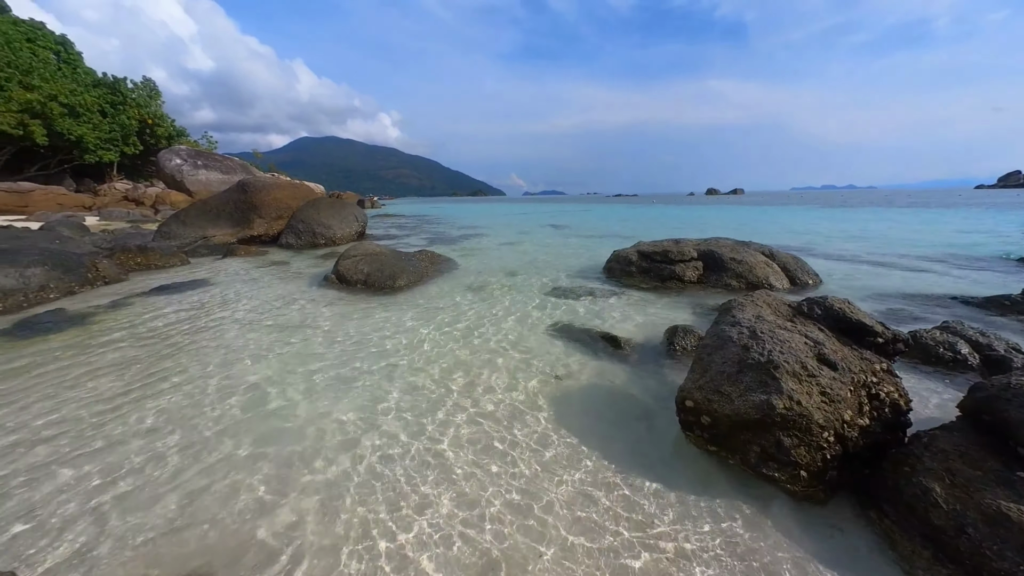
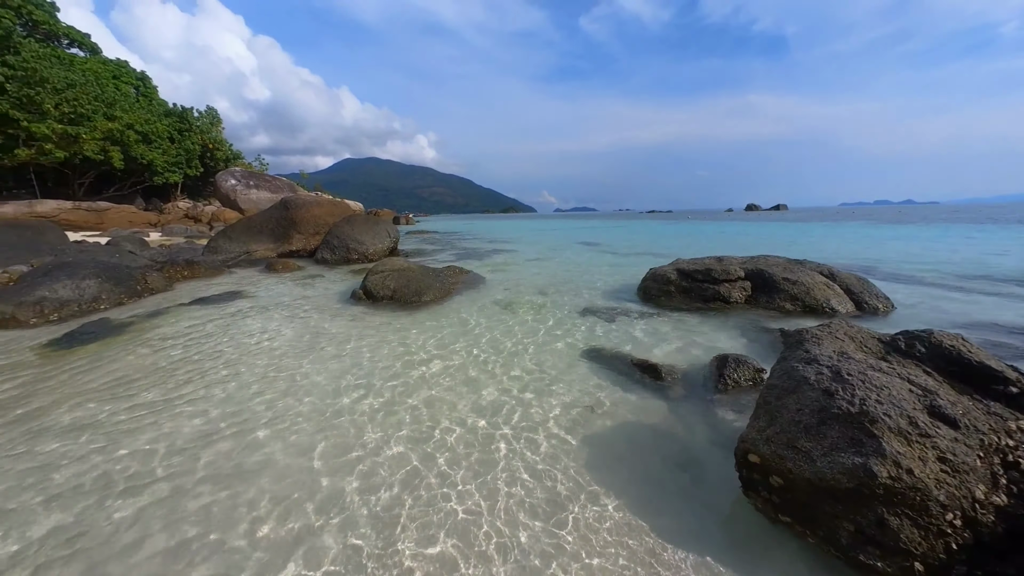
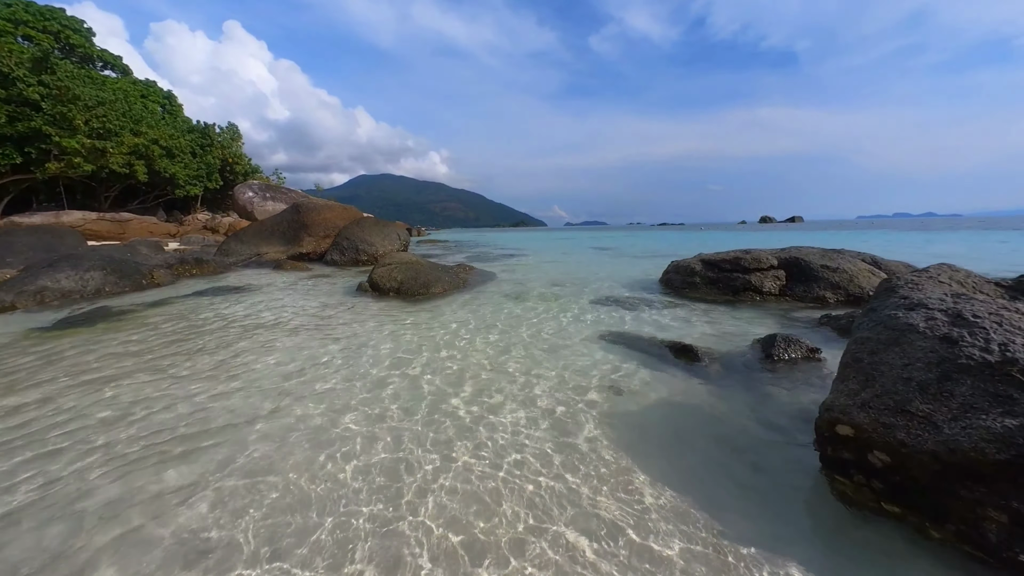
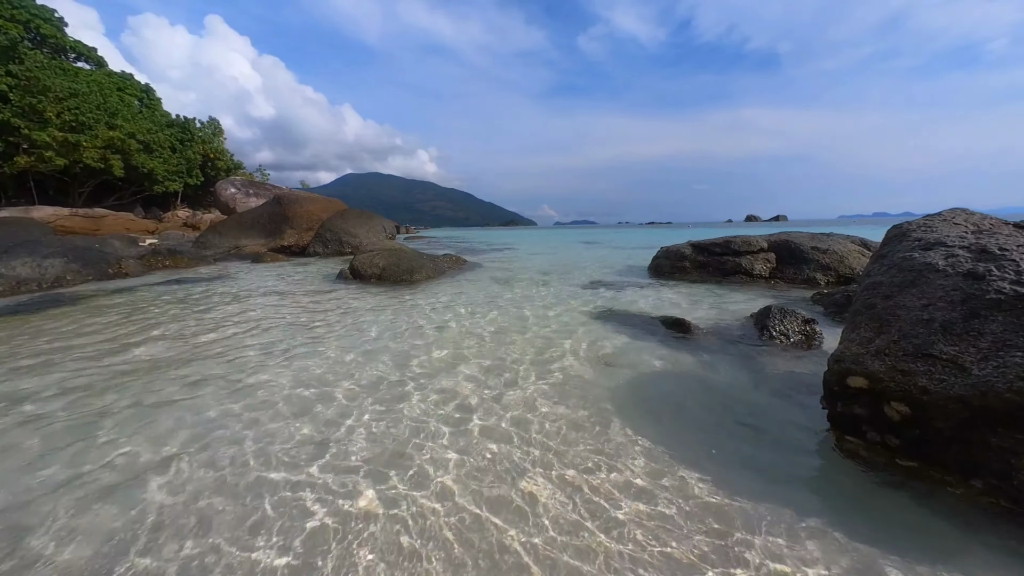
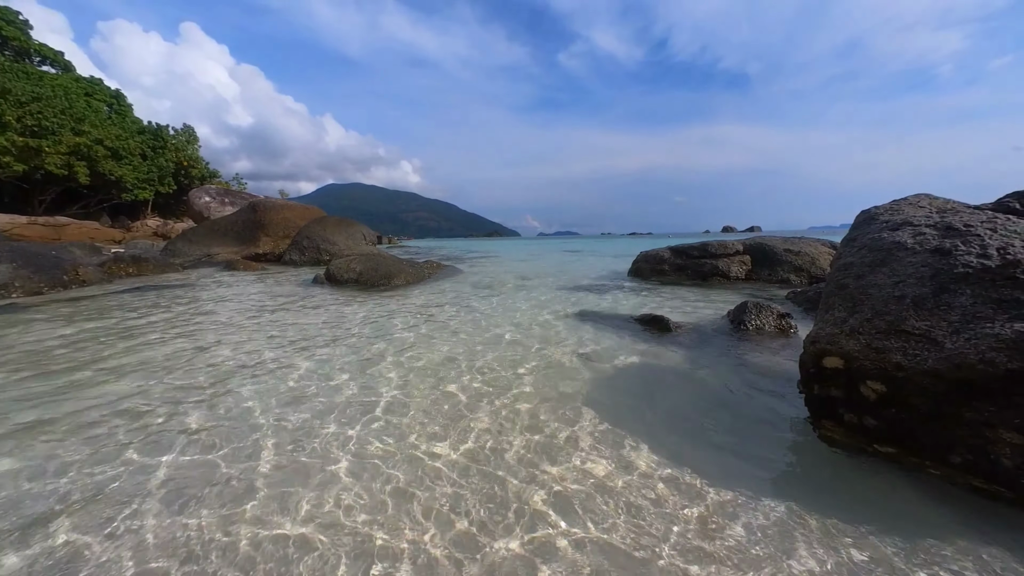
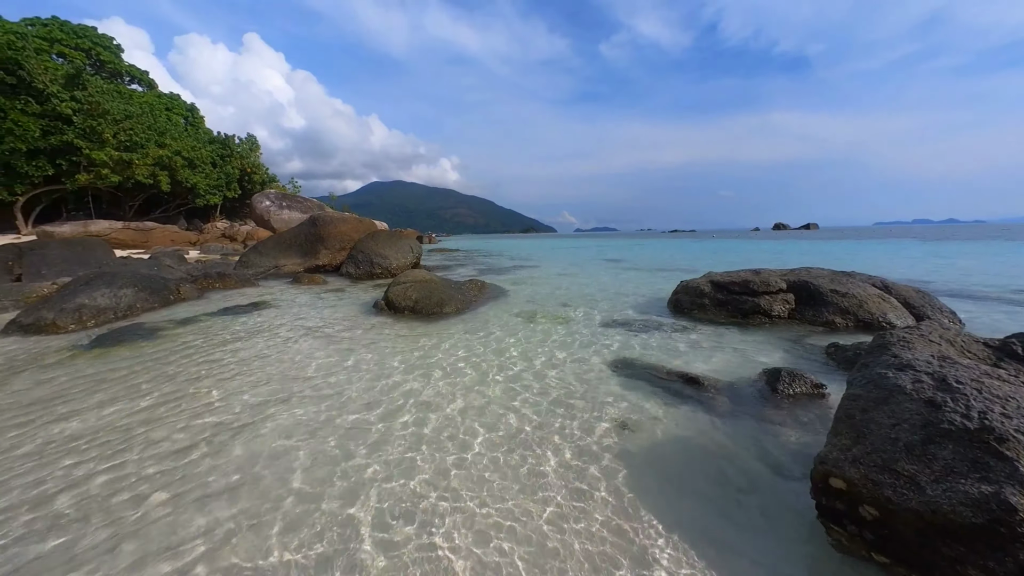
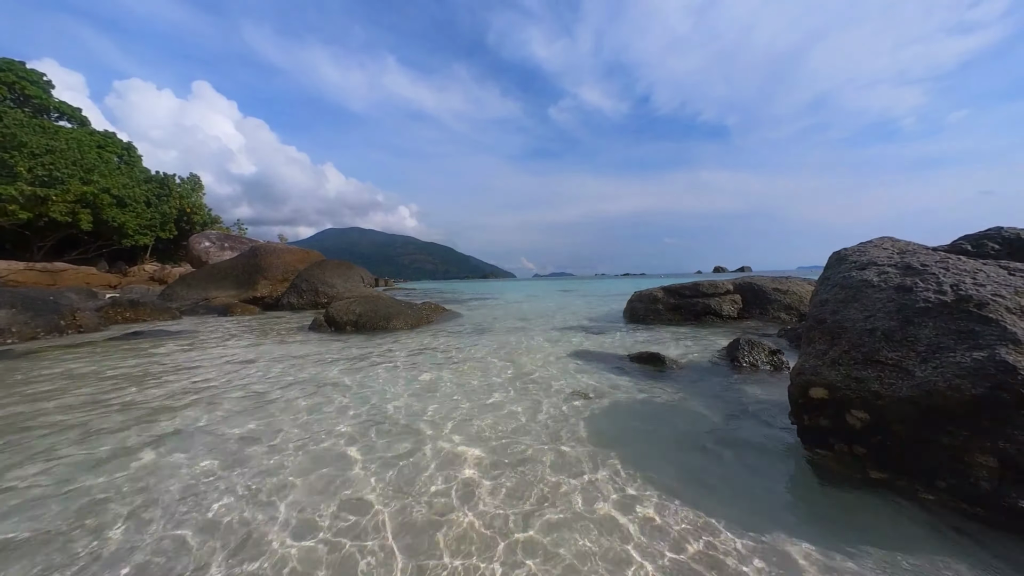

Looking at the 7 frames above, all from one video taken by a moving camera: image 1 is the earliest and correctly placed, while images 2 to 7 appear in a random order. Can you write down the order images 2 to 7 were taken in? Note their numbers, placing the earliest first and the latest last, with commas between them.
2, 6, 3, 4, 5, 7
